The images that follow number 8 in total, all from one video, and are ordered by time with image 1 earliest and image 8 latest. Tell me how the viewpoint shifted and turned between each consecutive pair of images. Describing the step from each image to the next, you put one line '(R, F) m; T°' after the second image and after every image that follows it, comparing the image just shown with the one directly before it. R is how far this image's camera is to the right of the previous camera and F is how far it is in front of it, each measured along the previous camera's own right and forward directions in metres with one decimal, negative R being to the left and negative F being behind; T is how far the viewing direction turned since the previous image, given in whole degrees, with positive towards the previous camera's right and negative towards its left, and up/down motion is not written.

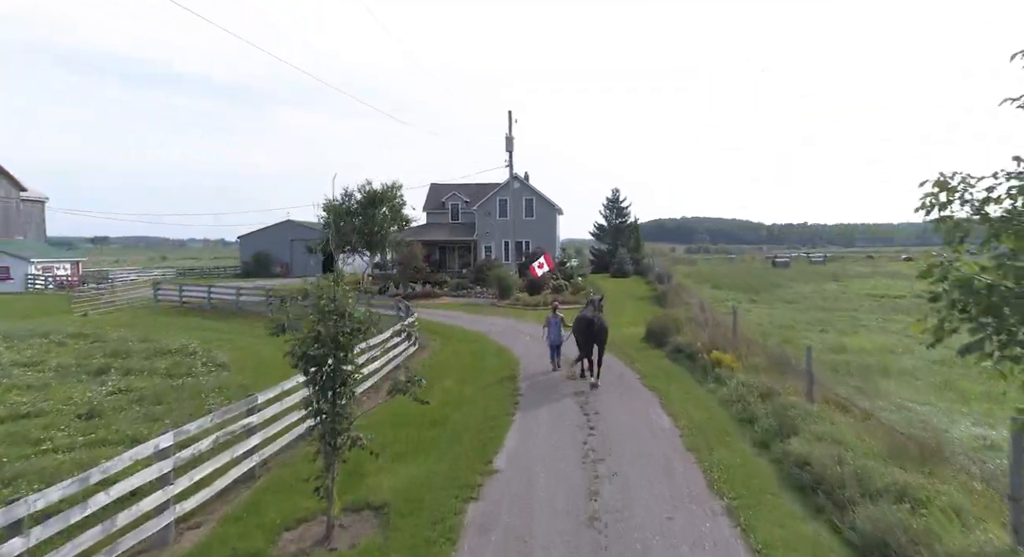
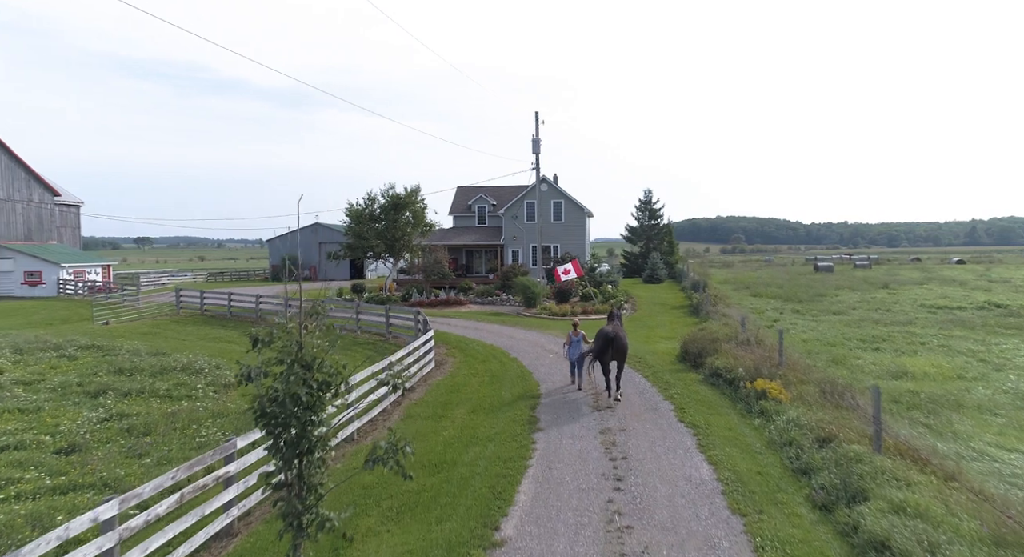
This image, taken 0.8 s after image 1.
(+0.2, +1.4) m; -3°
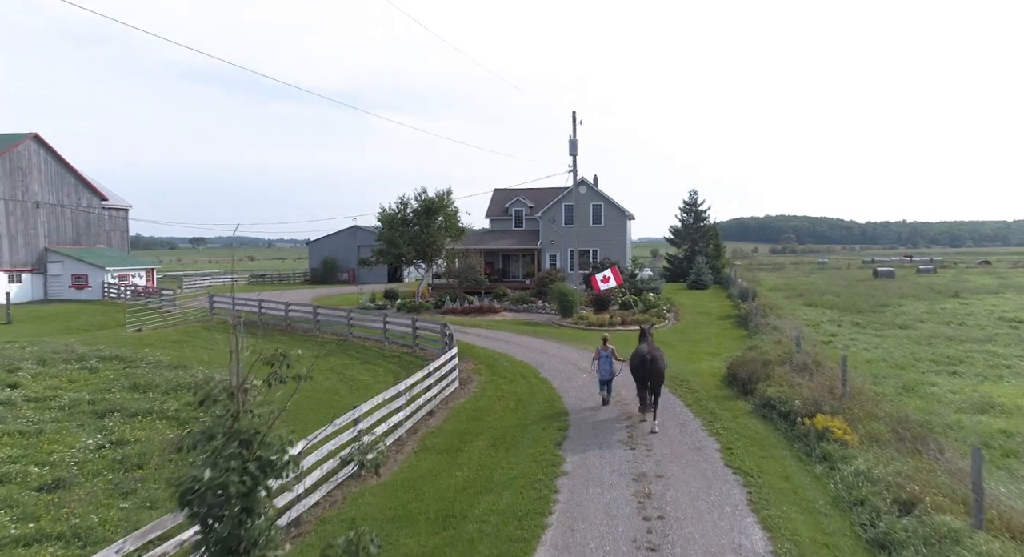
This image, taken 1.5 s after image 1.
(+0.3, +1.4) m; -4°
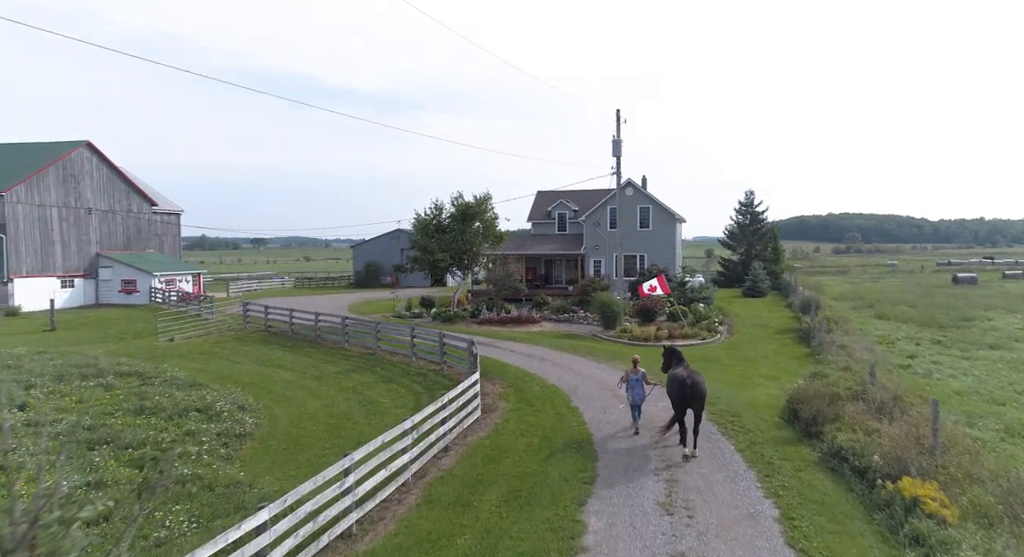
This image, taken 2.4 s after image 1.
(+0.6, +1.9) m; -4°
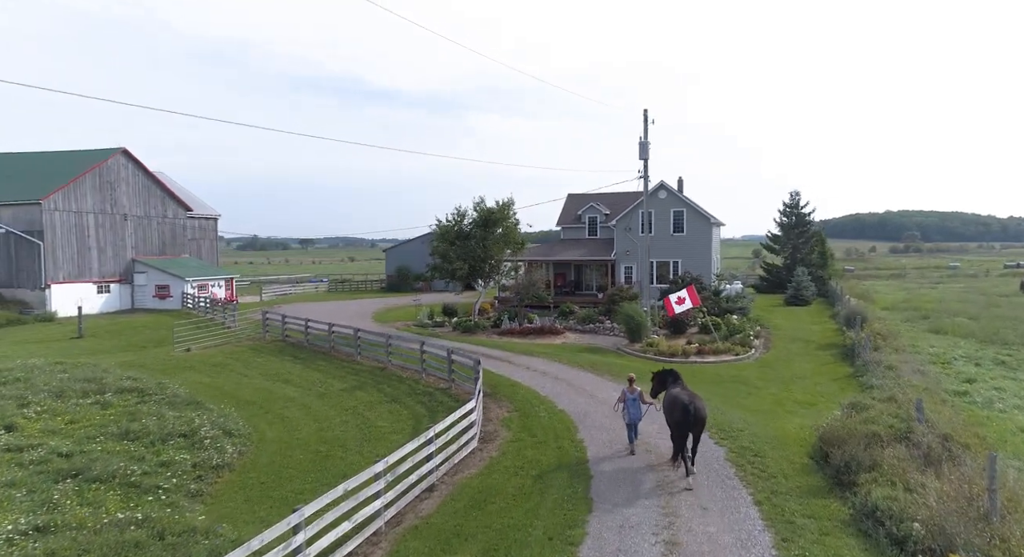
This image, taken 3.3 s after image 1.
(+1.0, +1.5) m; -4°
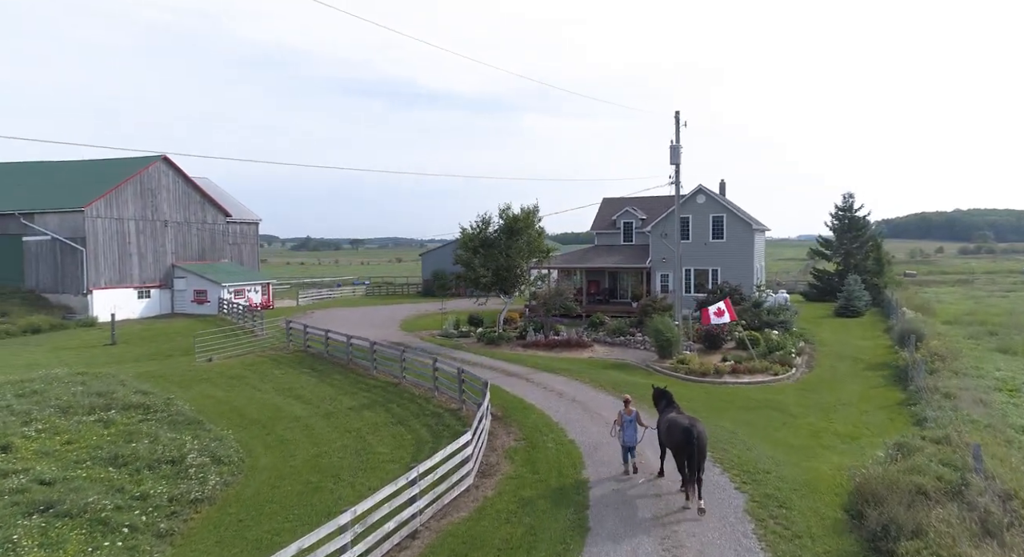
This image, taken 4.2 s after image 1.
(+1.0, +1.4) m; -4°
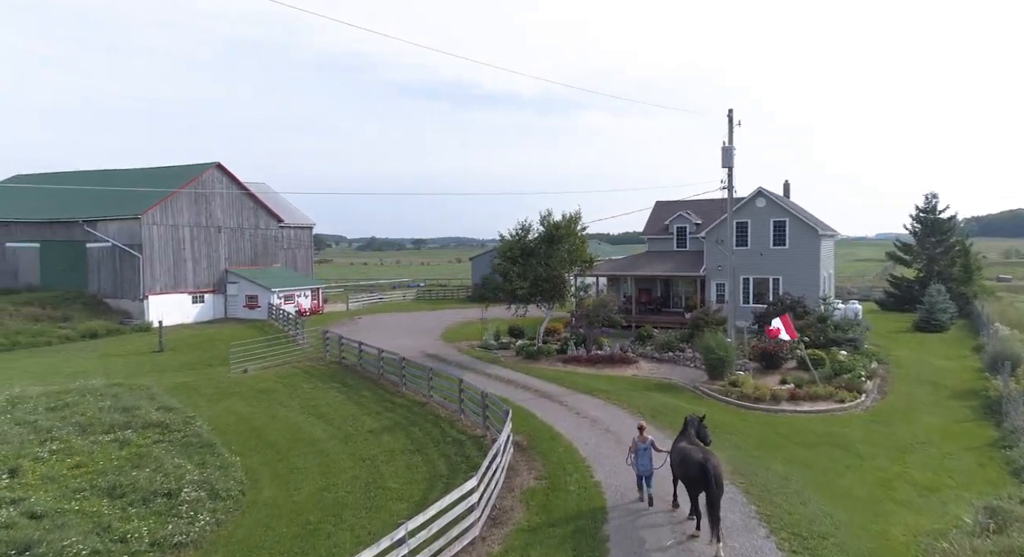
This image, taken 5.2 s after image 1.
(+0.9, +1.7) m; -5°
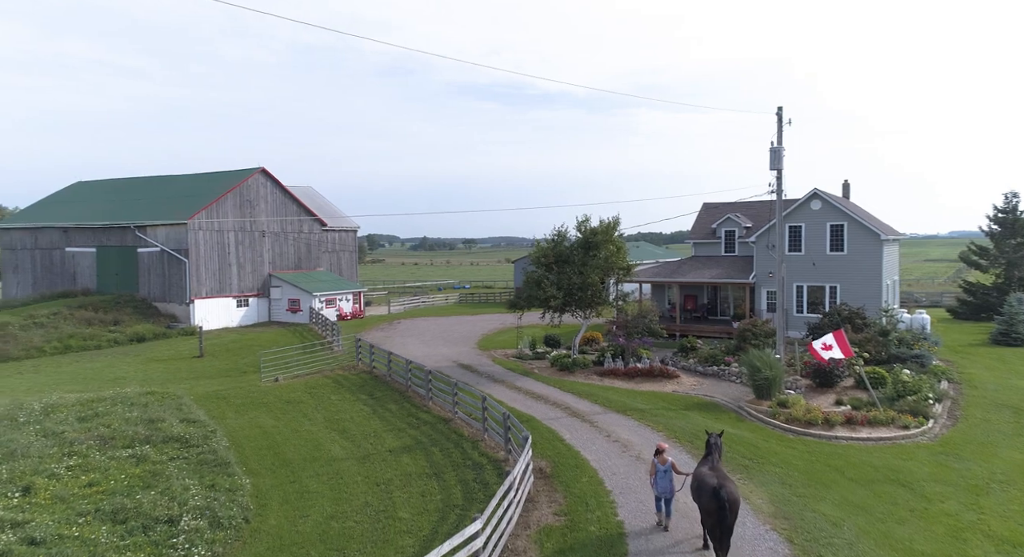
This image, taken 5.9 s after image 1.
(+0.7, +1.3) m; -4°
